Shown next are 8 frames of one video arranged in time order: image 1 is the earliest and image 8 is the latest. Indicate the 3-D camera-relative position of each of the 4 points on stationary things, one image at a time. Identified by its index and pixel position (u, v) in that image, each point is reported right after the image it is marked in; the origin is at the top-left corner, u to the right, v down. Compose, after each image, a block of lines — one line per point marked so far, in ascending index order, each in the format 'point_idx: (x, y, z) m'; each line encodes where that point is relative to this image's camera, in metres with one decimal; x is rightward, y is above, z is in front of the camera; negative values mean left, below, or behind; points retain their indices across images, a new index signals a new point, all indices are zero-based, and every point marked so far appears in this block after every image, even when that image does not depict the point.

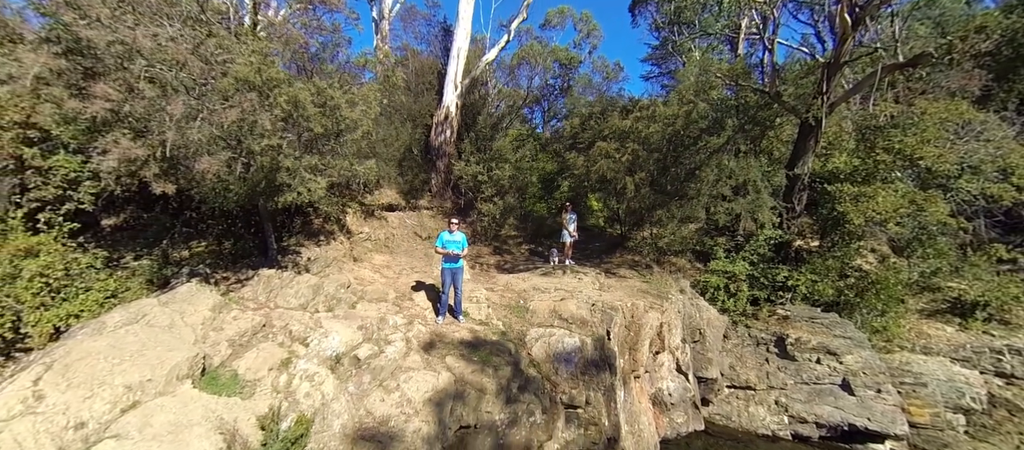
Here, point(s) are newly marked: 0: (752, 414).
0: (+4.9, -3.9, +8.1) m
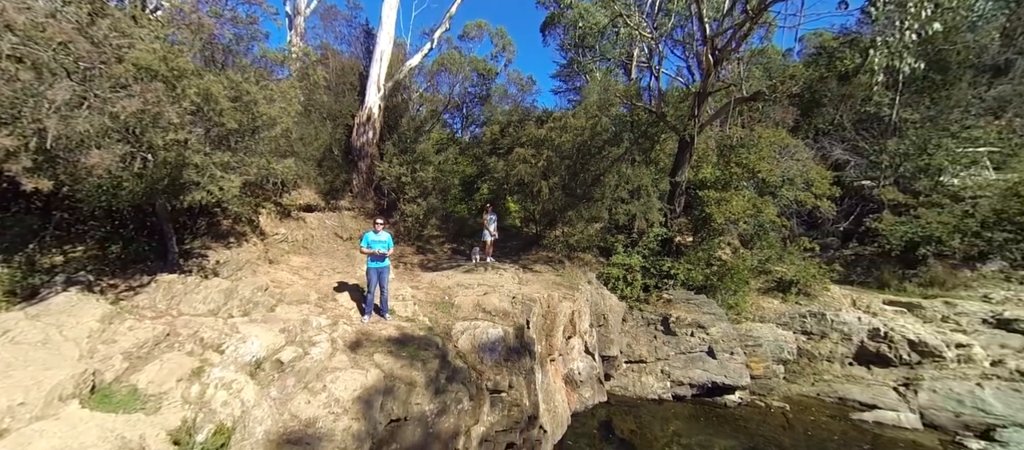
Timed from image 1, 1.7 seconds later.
0: (+3.2, -3.9, +9.8) m
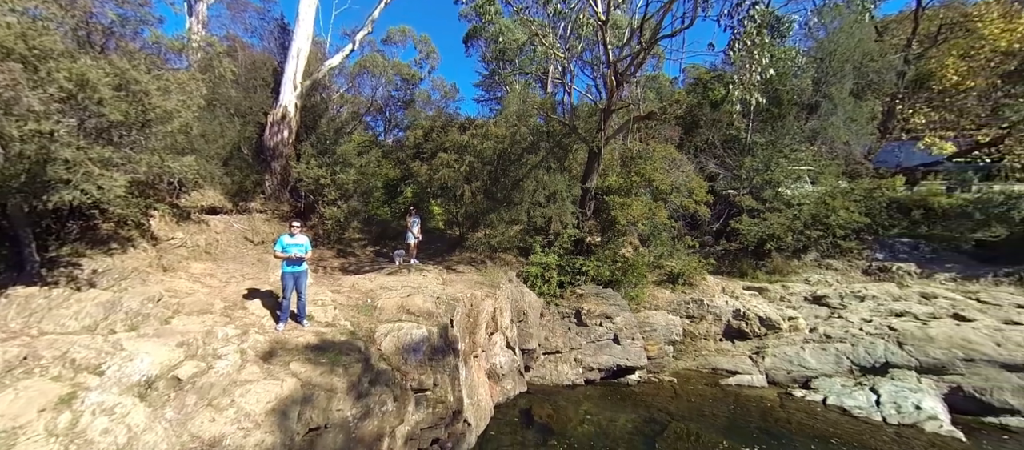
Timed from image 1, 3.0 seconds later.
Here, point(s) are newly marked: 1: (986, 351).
0: (+1.2, -3.9, +10.8) m
1: (+10.5, -2.7, +9.2) m
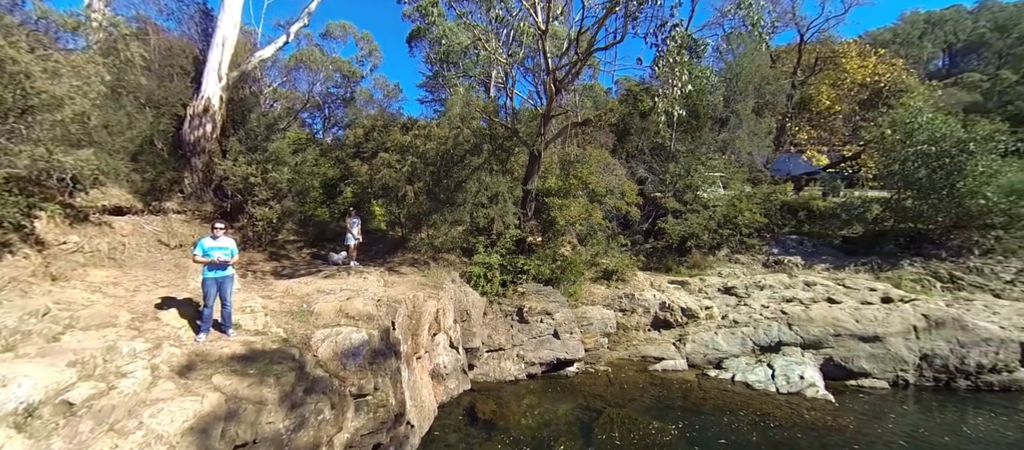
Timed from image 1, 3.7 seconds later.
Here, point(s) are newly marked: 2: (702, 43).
0: (-0.3, -3.9, +11.1) m
1: (+9.1, -2.7, +10.8) m
2: (+5.2, +4.9, +10.9) m
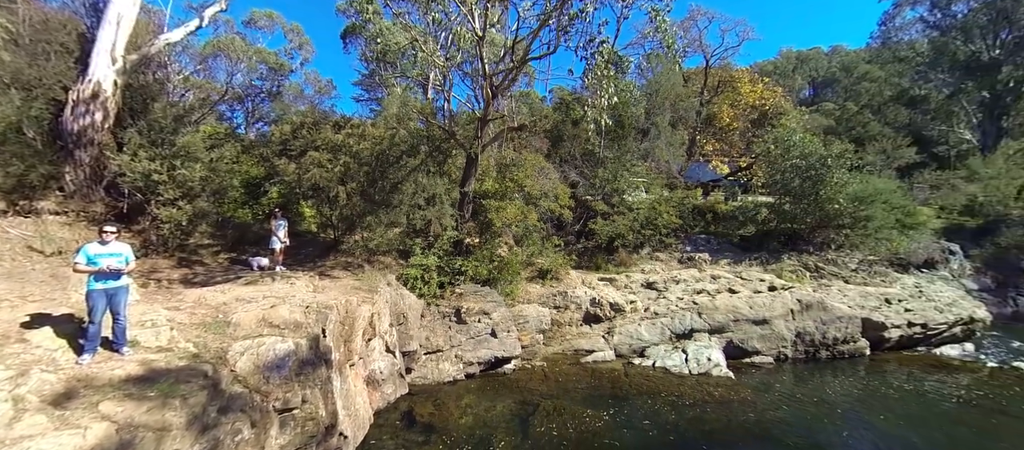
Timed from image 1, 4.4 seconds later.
0: (-2.0, -4.0, +11.1) m
1: (+7.3, -2.7, +12.3) m
2: (+3.4, +4.9, +11.8) m
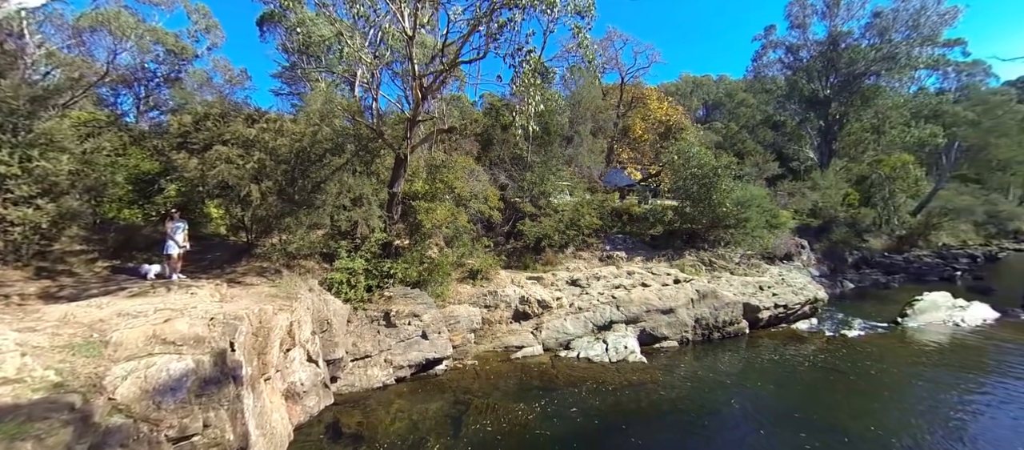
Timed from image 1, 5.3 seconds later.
0: (-3.9, -4.0, +10.8) m
1: (+5.1, -2.7, +13.8) m
2: (+1.3, +4.9, +12.6) m
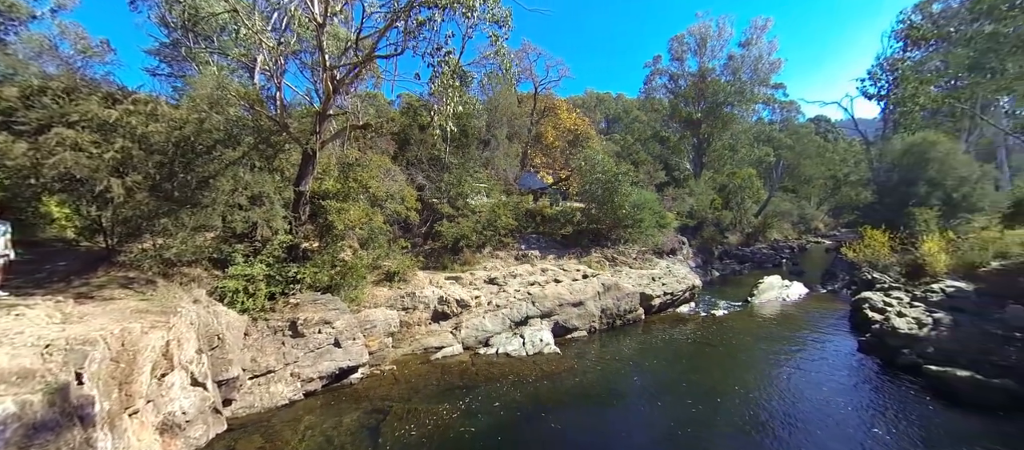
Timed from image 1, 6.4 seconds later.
0: (-5.7, -4.1, +9.8) m
1: (+2.0, -2.8, +15.1) m
2: (-1.4, +4.8, +12.9) m
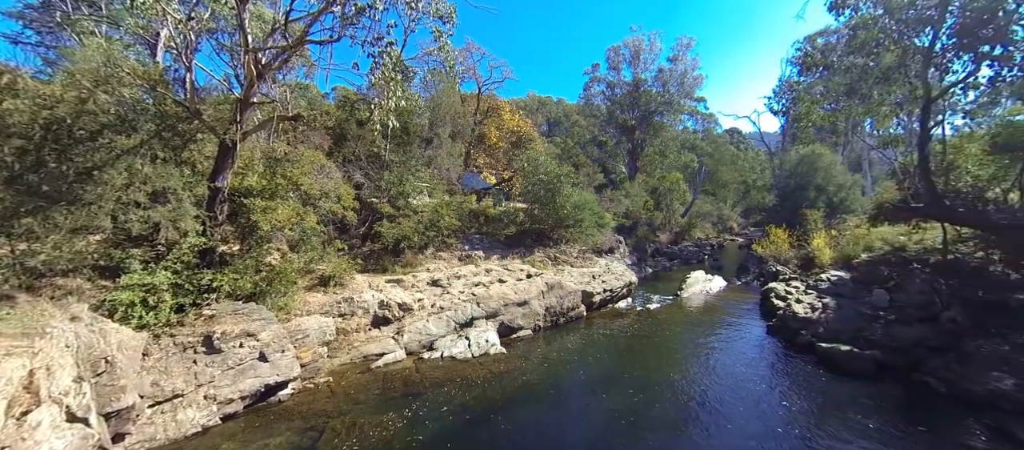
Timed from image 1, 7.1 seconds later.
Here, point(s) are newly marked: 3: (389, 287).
0: (-6.8, -4.1, +8.4) m
1: (-0.2, -2.8, +15.2) m
2: (-3.1, +4.8, +12.4) m
3: (-4.8, -2.3, +14.3) m
